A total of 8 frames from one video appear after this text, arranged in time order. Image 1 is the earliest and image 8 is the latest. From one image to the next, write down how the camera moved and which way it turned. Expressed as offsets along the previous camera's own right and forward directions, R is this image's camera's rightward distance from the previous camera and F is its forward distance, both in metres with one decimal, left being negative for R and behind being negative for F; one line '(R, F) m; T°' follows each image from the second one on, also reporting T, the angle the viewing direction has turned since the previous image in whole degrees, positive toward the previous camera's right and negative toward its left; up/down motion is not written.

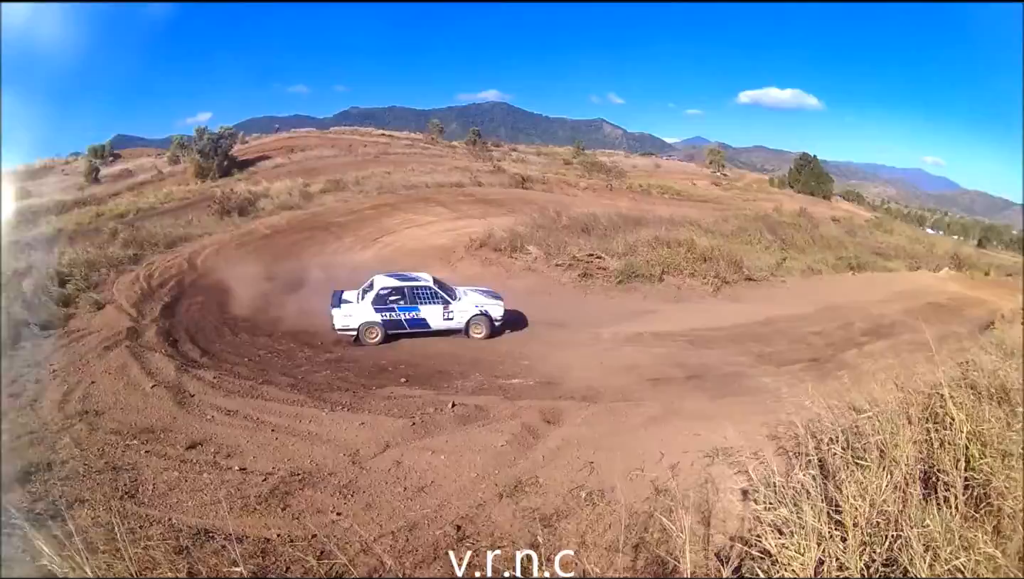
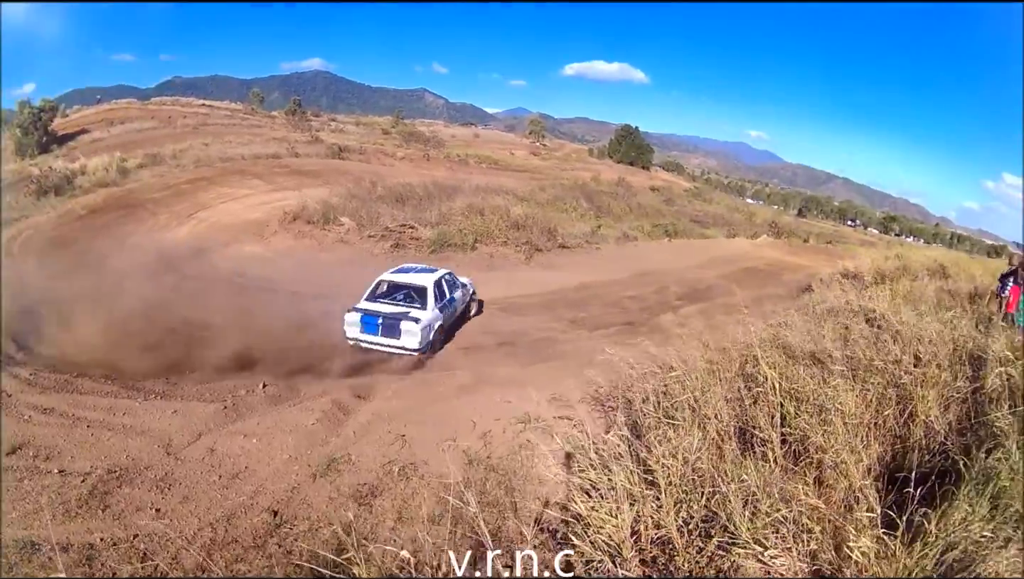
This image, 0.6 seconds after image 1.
(+1.1, +0.2) m; +4°
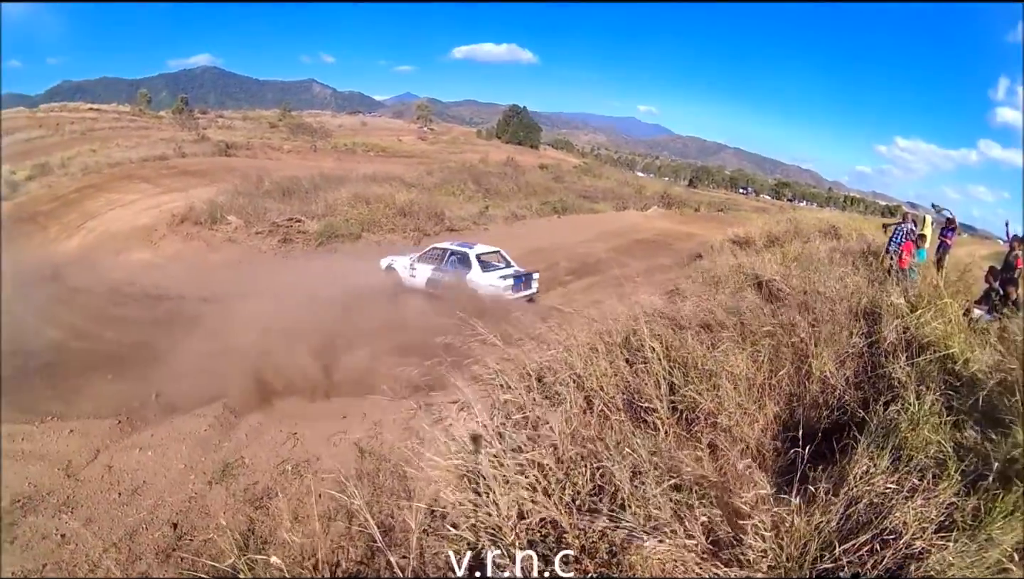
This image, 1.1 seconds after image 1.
(+0.5, 0.0) m; +3°
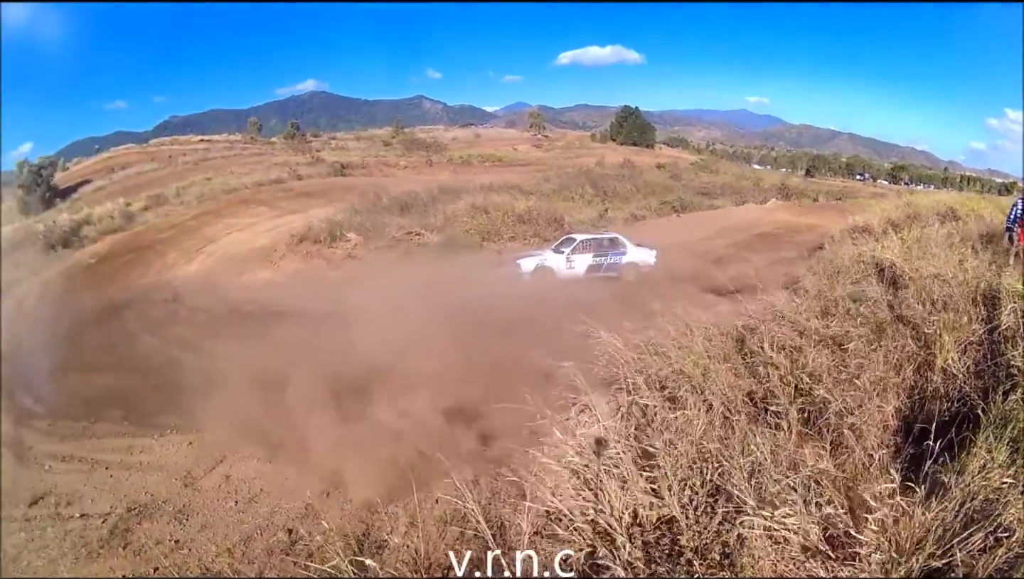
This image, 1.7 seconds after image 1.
(-0.6, 0.0) m; -4°
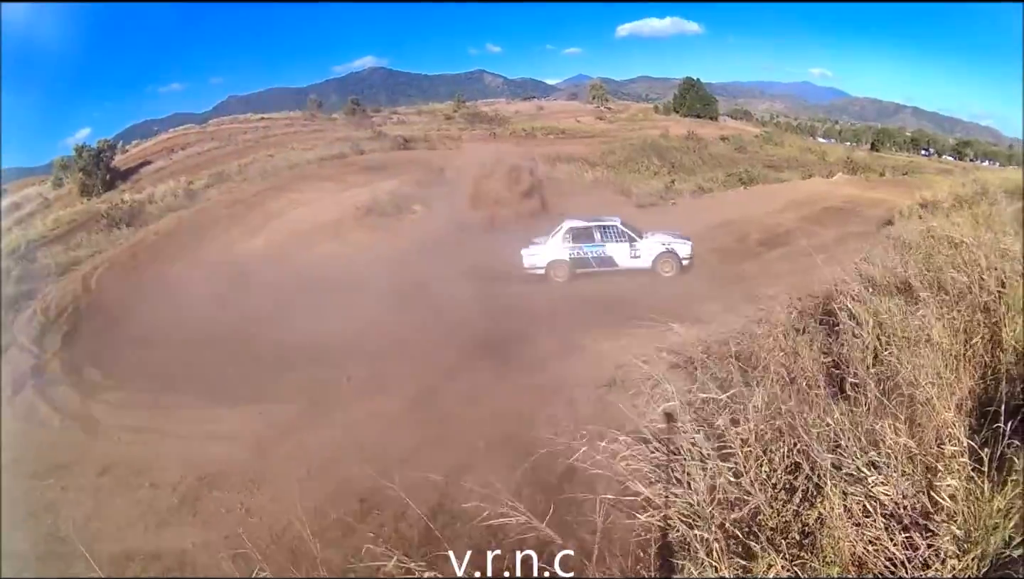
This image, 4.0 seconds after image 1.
(-0.3, 0.0) m; -2°
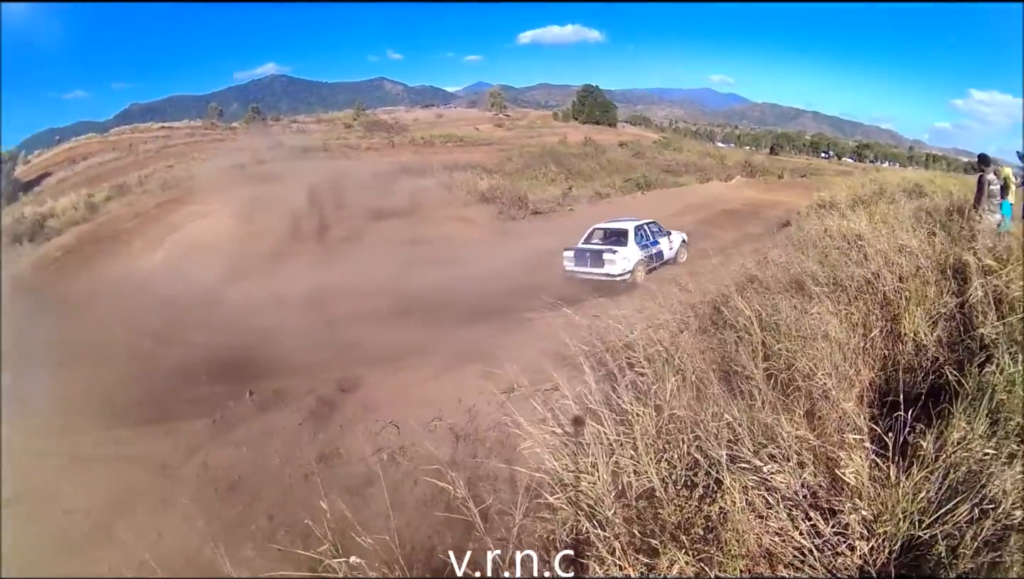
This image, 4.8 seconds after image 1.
(+0.5, +0.1) m; +3°
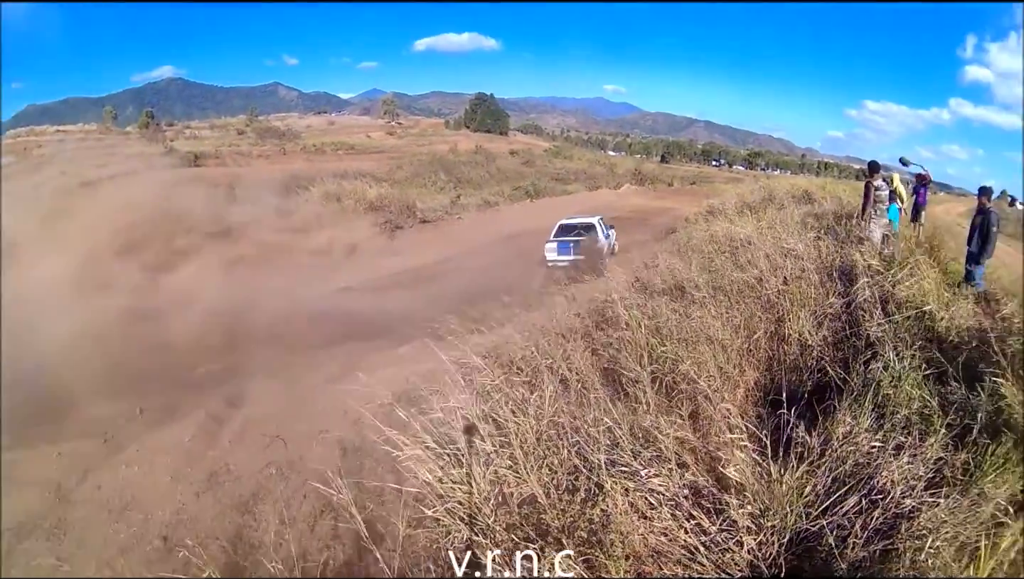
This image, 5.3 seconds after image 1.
(+0.5, -0.1) m; +4°
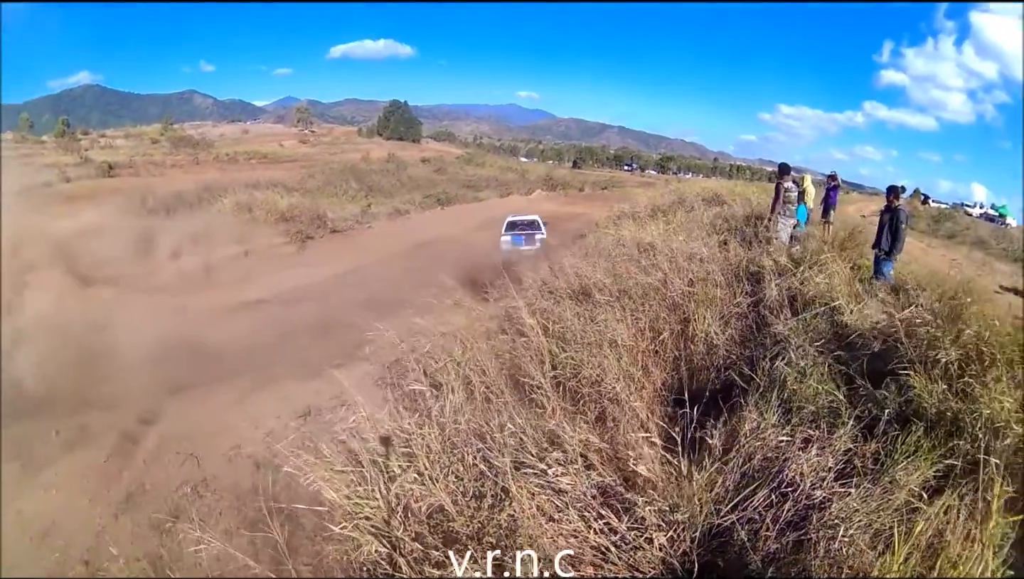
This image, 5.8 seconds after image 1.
(+0.4, -0.2) m; +3°
